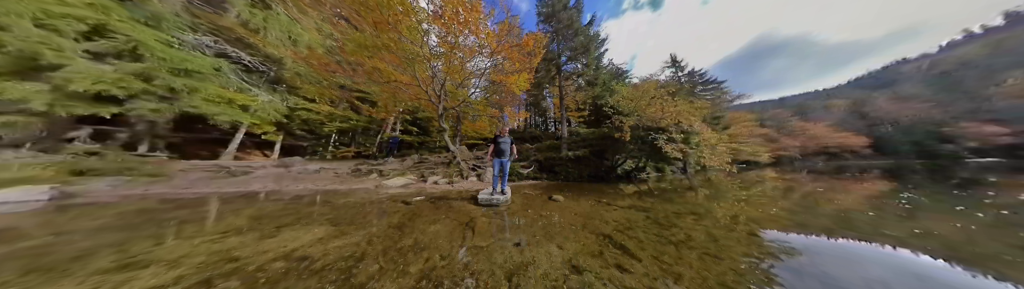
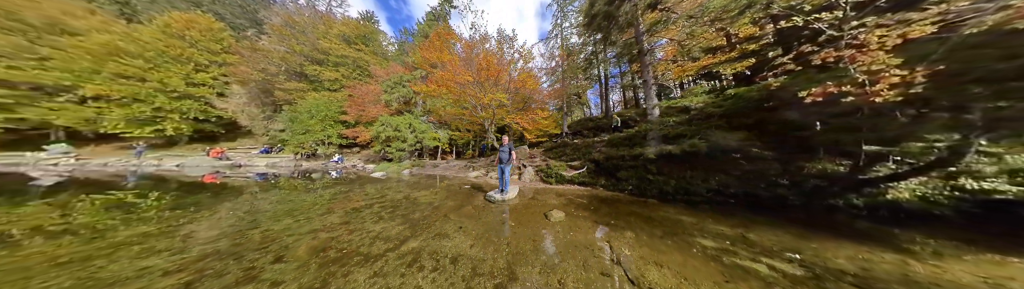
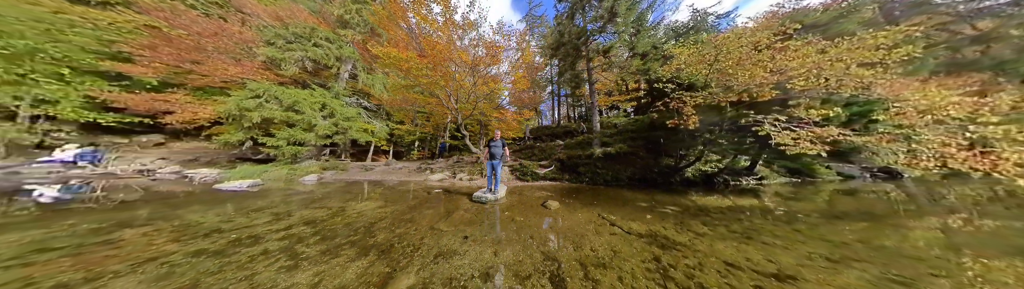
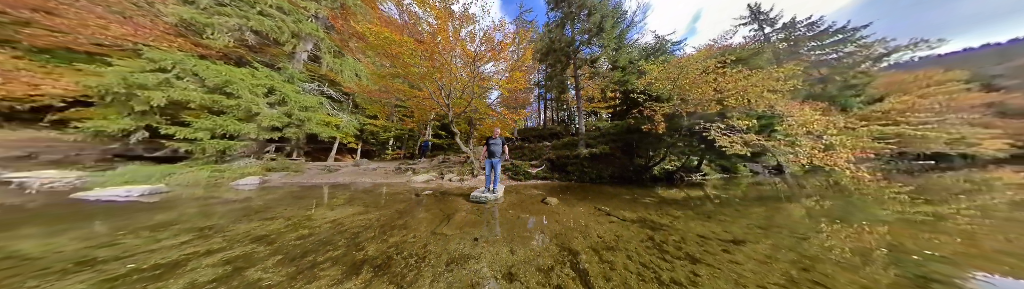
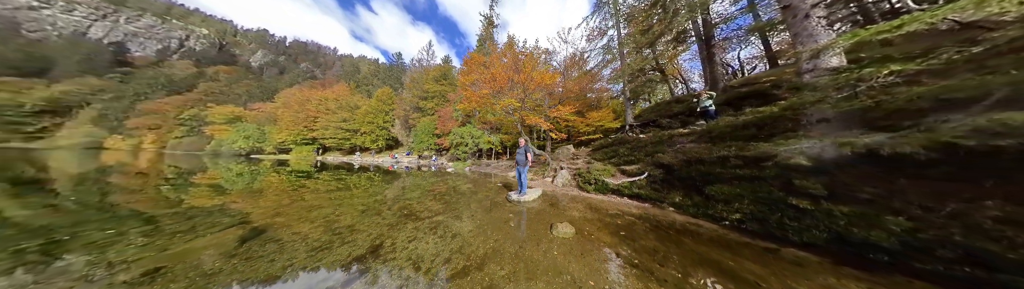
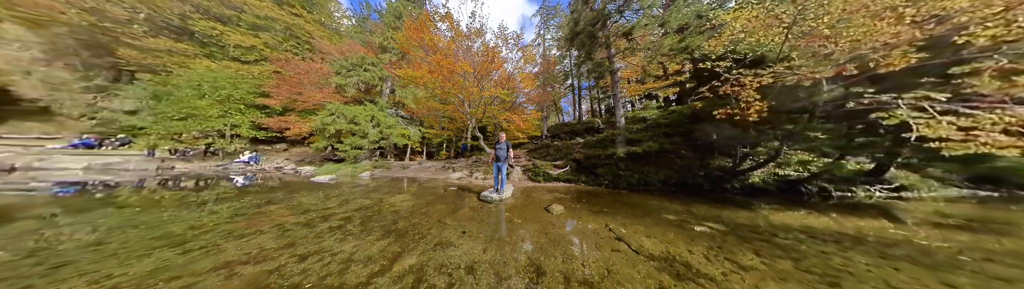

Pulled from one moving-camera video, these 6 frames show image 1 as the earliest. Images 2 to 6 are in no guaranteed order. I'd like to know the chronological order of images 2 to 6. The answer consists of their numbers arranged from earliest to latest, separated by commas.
4, 3, 6, 2, 5
